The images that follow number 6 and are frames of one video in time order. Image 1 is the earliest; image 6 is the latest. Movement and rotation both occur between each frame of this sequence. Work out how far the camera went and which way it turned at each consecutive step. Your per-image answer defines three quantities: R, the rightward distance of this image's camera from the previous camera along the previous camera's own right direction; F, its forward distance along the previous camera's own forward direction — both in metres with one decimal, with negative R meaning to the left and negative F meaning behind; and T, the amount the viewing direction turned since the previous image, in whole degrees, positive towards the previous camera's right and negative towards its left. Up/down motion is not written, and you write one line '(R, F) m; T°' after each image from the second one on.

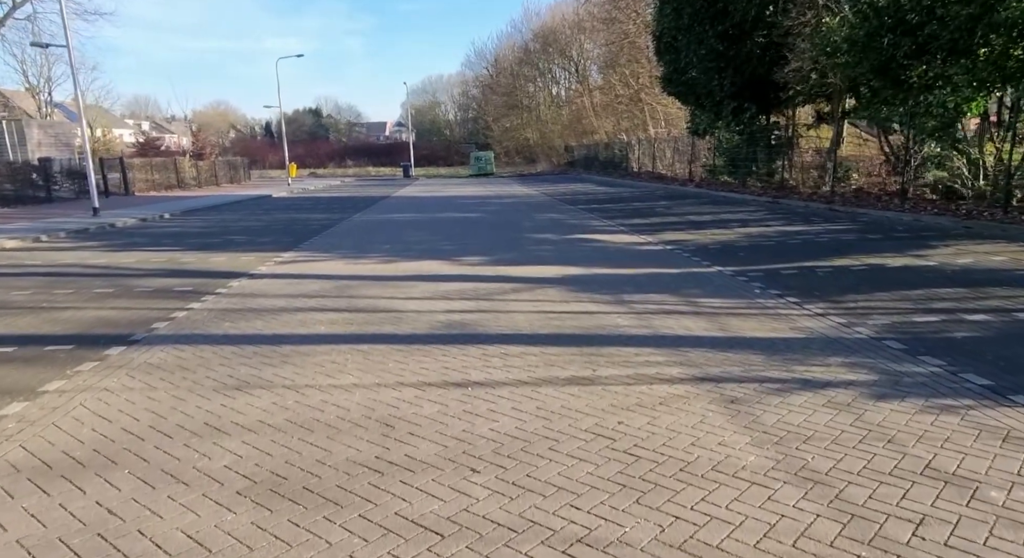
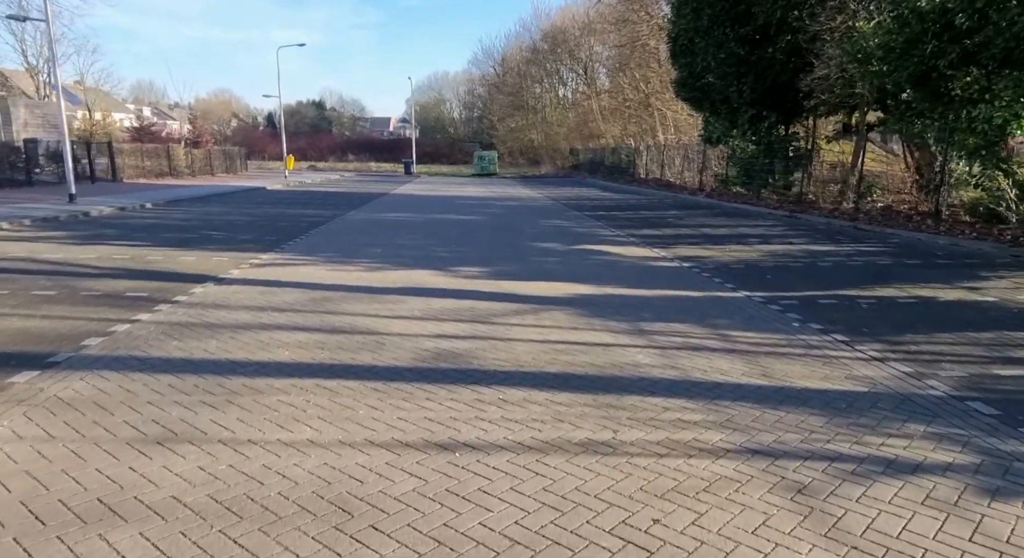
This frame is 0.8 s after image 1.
(0.0, +1.1) m; 0°
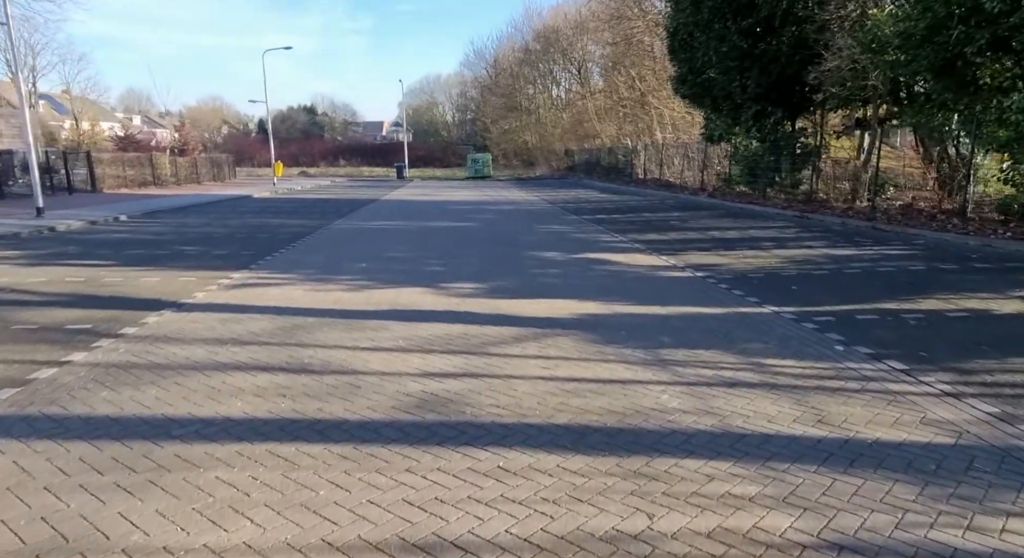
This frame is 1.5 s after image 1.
(0.0, +1.0) m; 0°
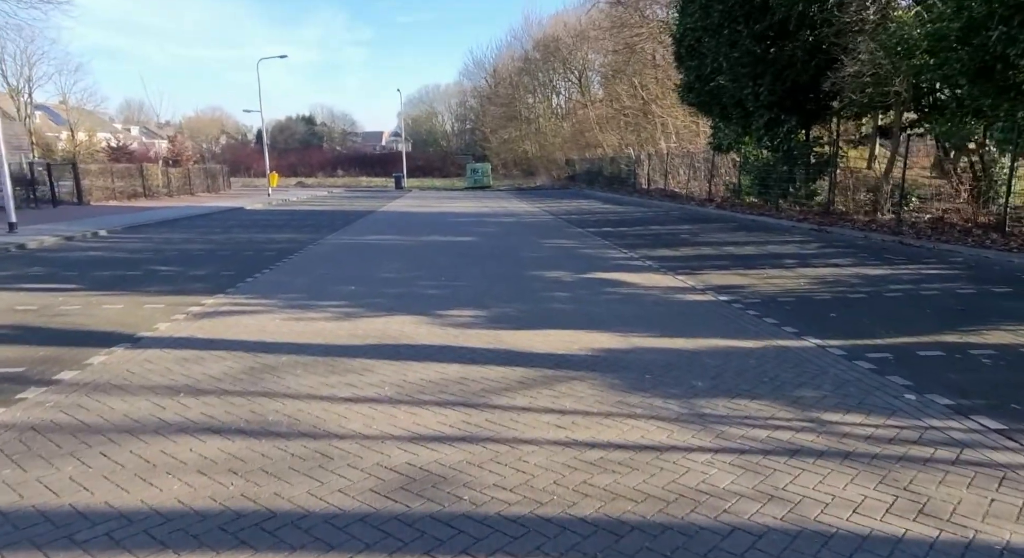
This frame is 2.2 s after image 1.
(-0.1, +1.0) m; 0°
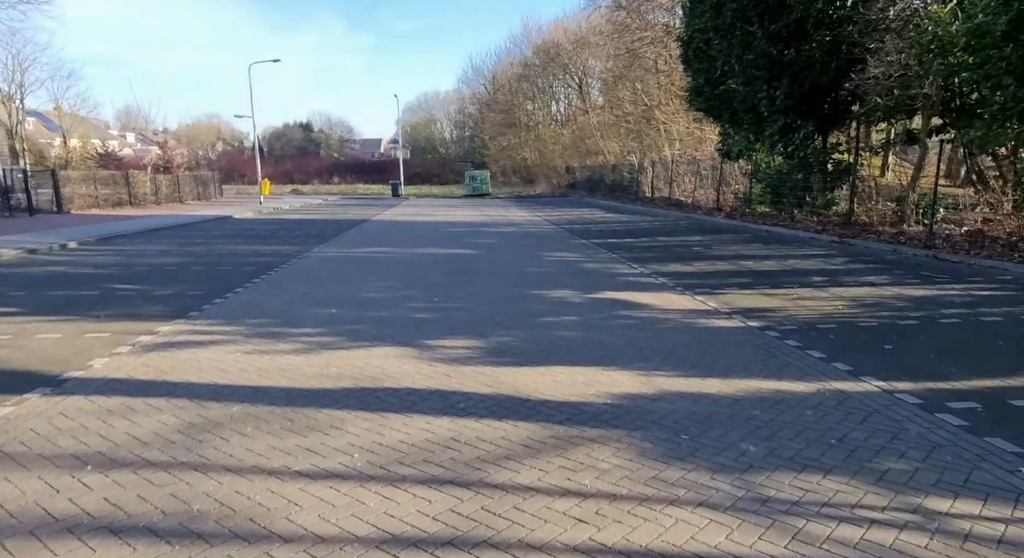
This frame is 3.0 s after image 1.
(0.0, +1.2) m; 0°
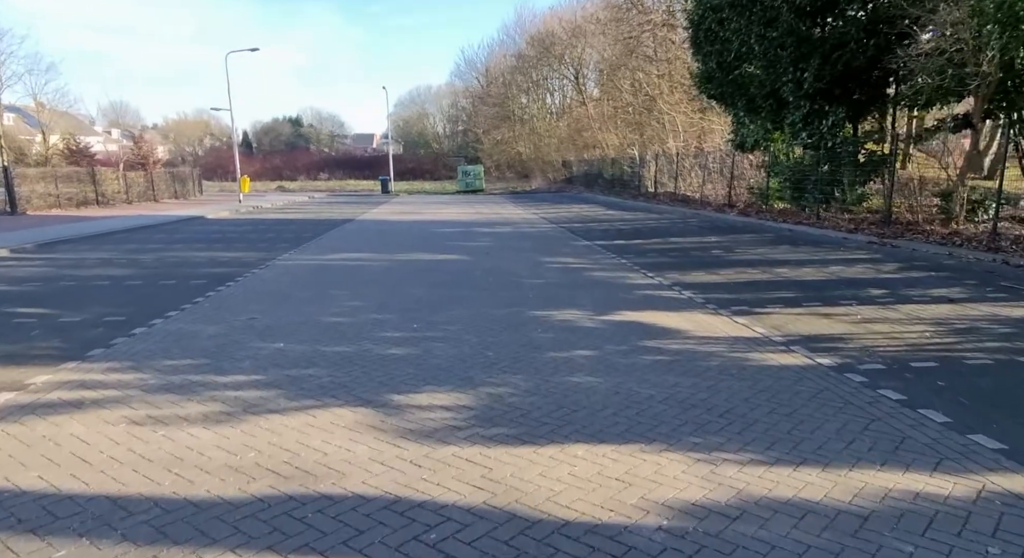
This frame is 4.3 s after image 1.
(0.0, +2.1) m; 0°
